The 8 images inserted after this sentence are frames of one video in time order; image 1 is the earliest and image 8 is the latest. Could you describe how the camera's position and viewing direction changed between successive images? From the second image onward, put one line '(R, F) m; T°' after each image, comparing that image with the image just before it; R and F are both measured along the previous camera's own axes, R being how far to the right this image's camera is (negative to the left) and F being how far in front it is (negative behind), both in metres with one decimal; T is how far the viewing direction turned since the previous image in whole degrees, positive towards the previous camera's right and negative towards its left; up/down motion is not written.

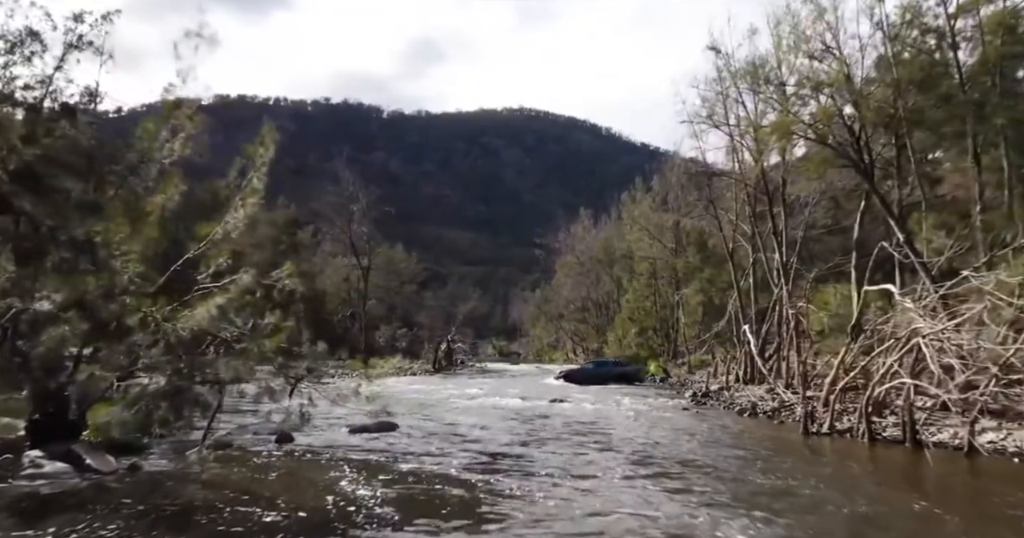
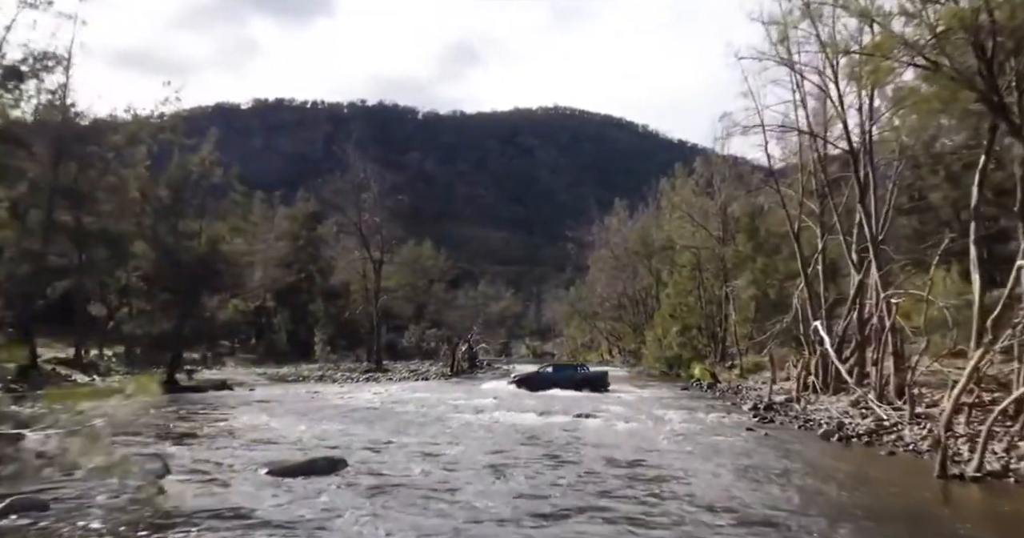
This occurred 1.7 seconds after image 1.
(+0.6, +5.8) m; -3°
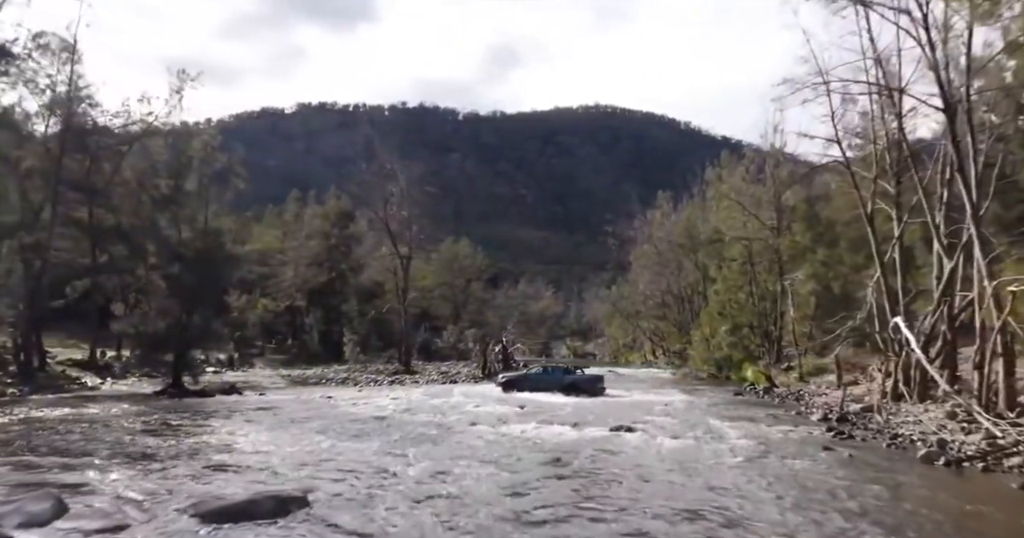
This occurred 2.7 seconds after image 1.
(+0.4, +3.4) m; -3°
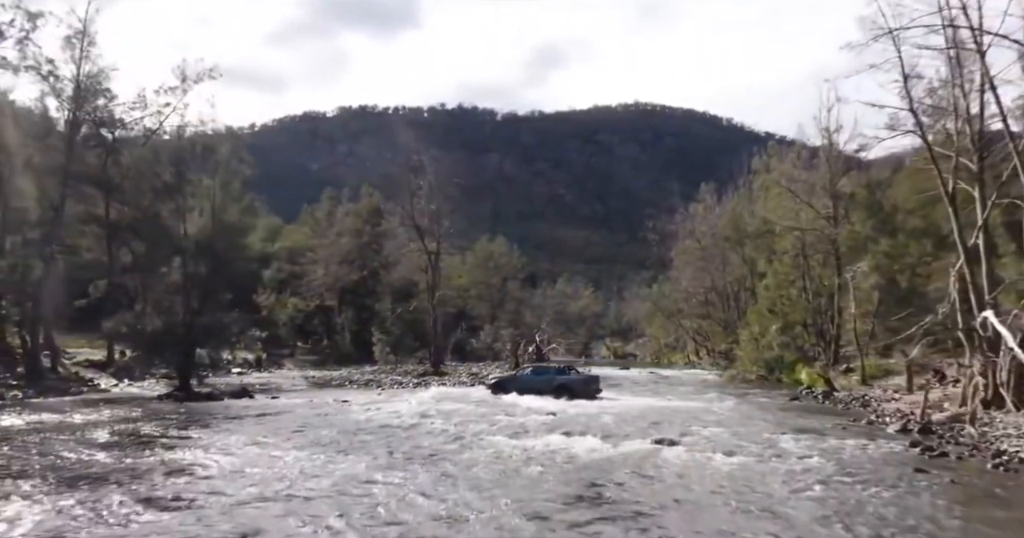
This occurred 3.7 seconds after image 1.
(+0.4, +2.8) m; -3°
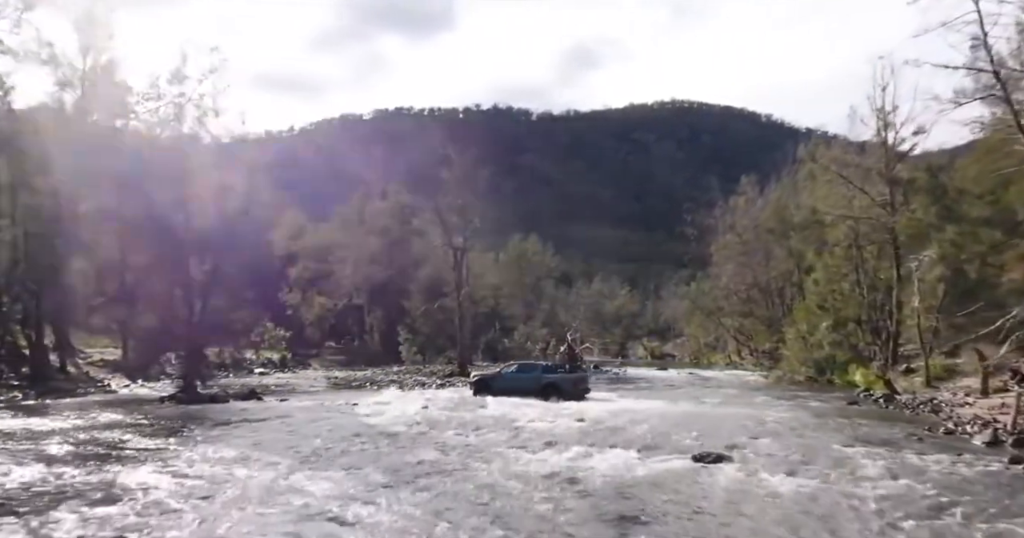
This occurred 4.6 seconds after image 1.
(+0.3, +2.5) m; -3°
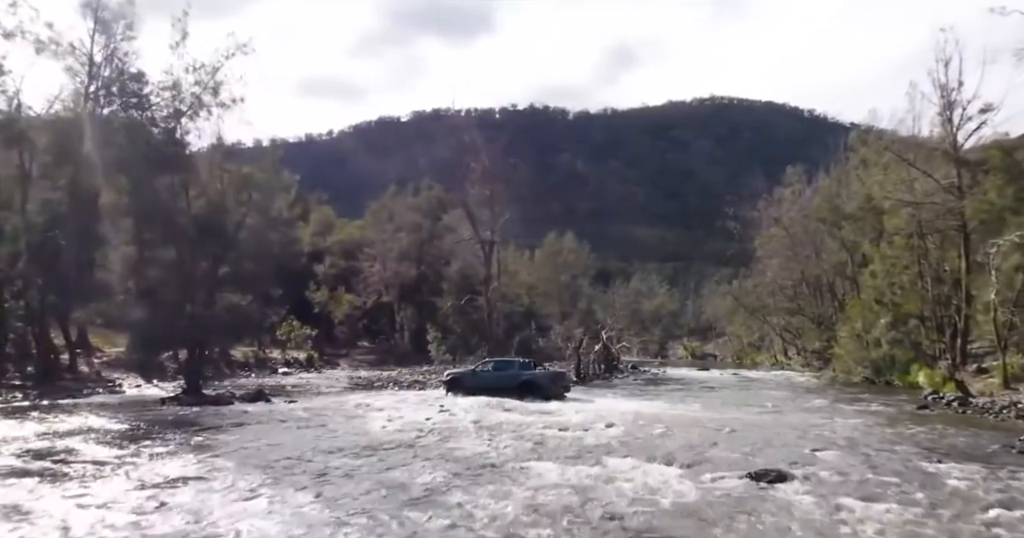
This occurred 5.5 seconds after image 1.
(+0.4, +2.5) m; -3°
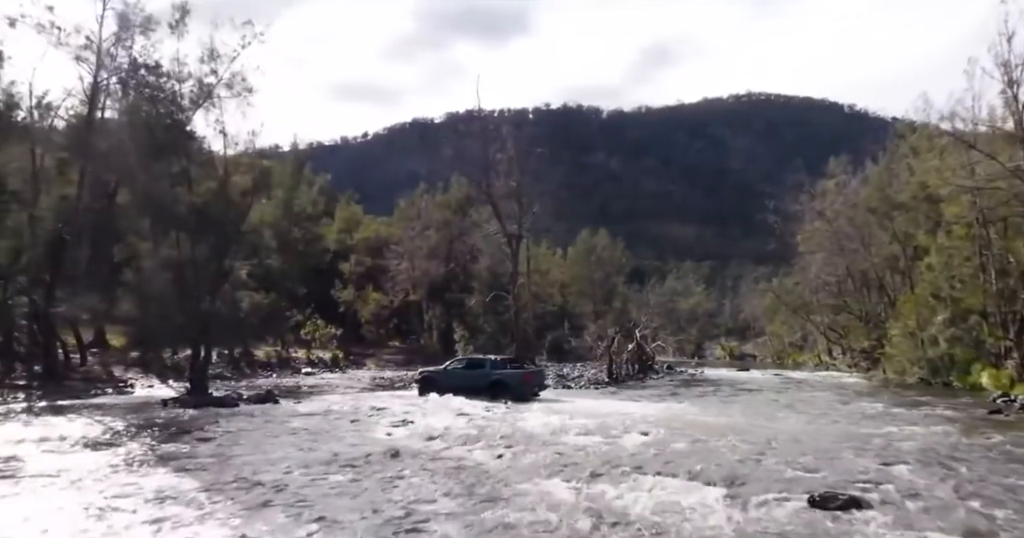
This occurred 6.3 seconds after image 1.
(+0.3, +2.0) m; -2°
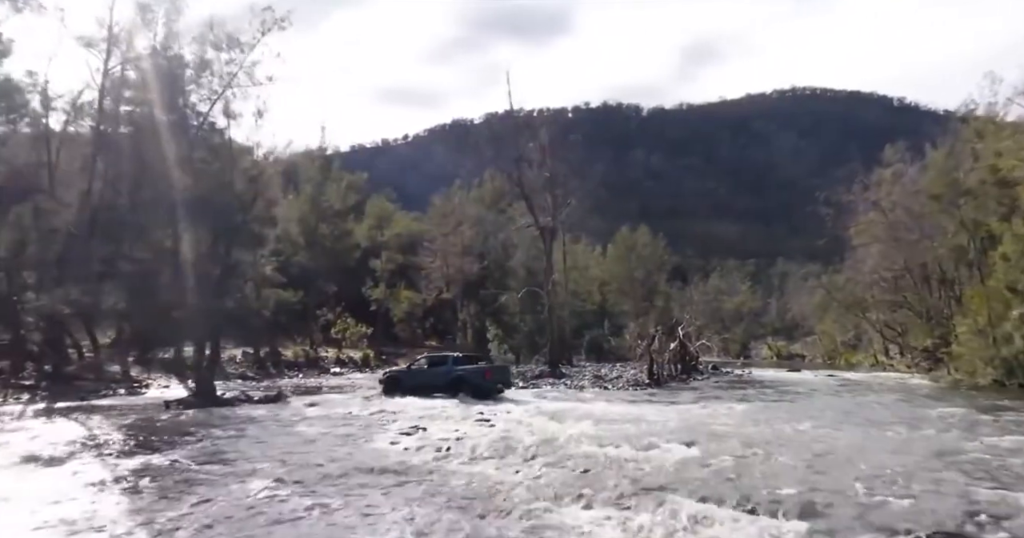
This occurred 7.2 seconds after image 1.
(+0.3, +2.3) m; -3°
